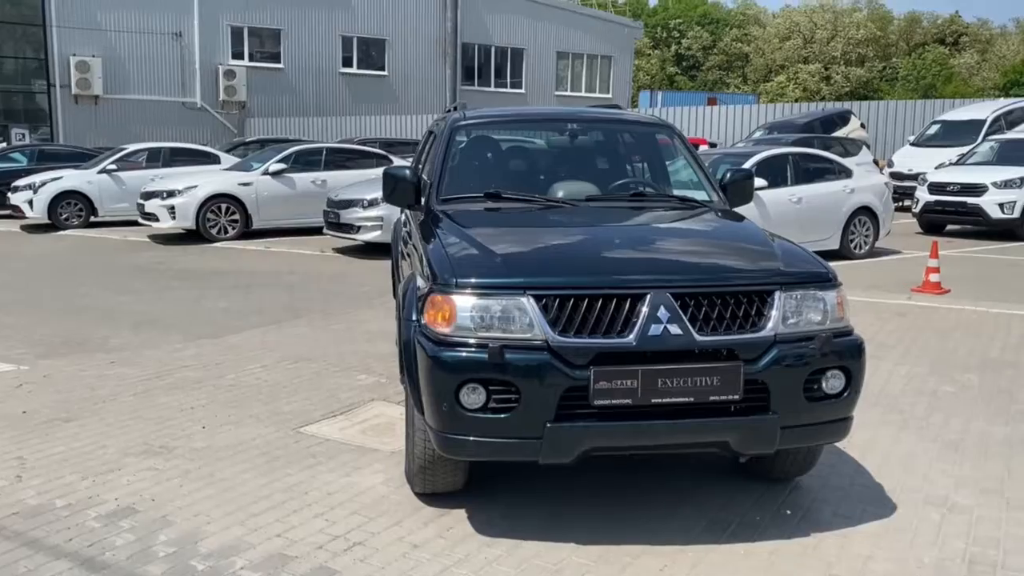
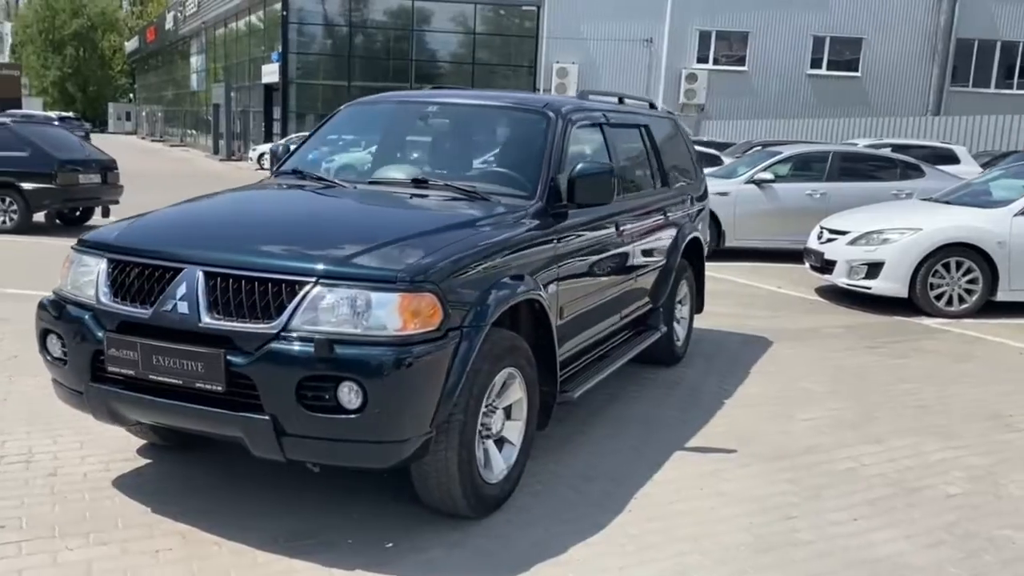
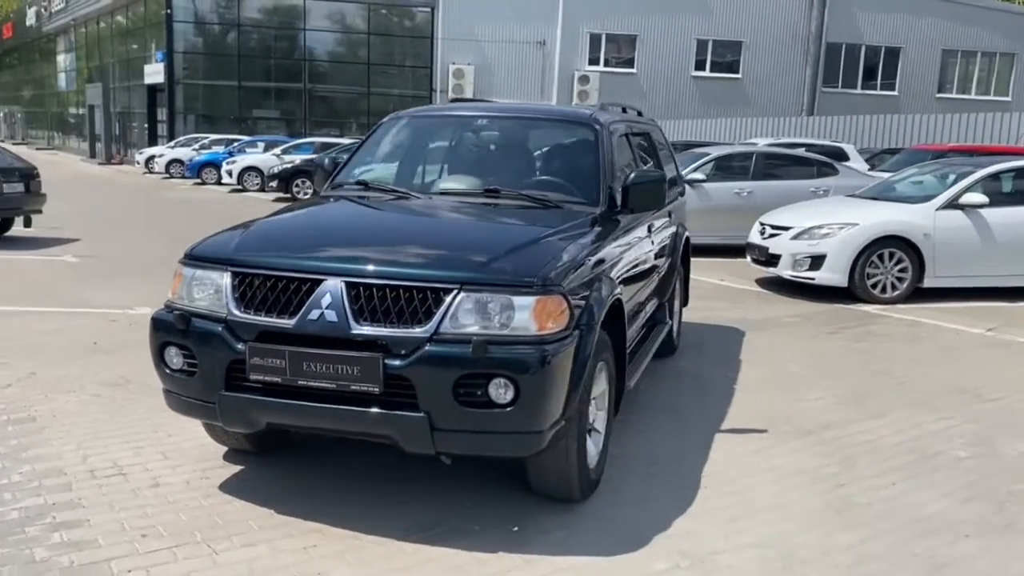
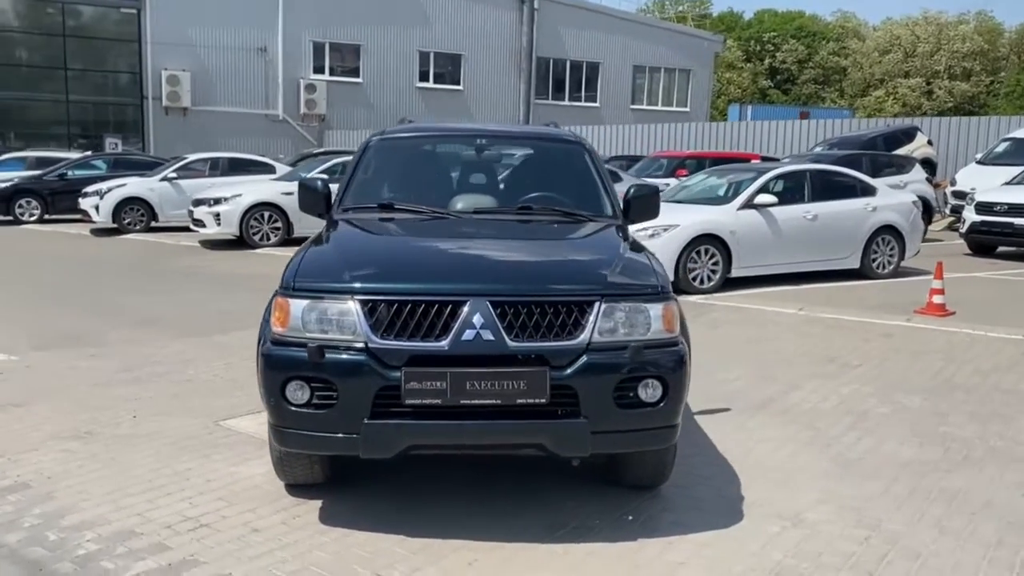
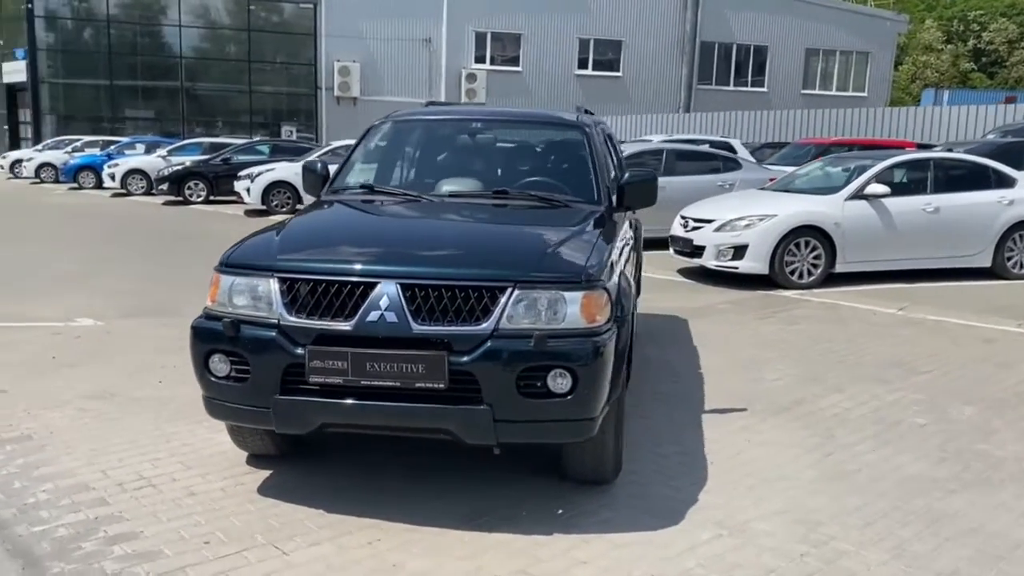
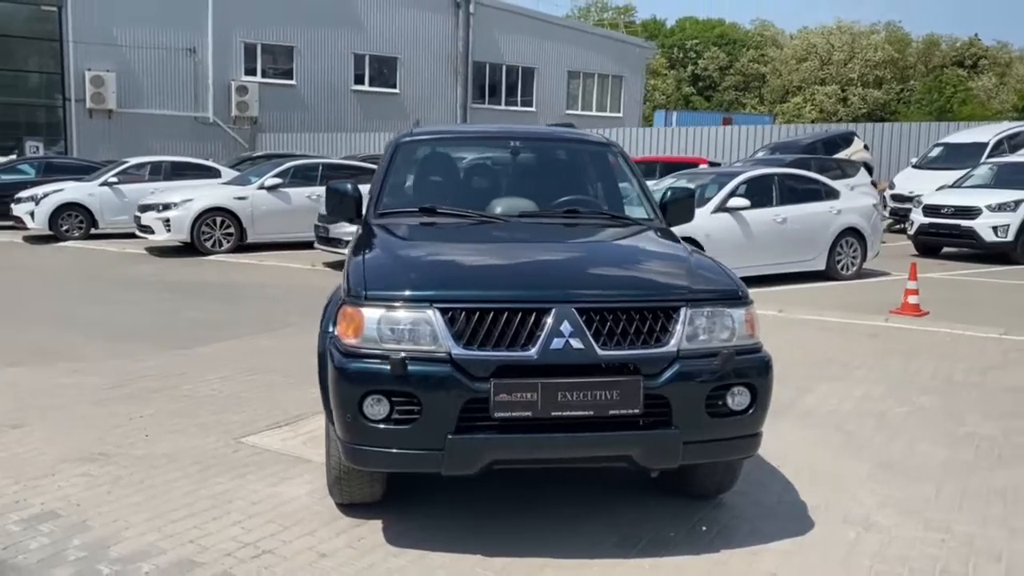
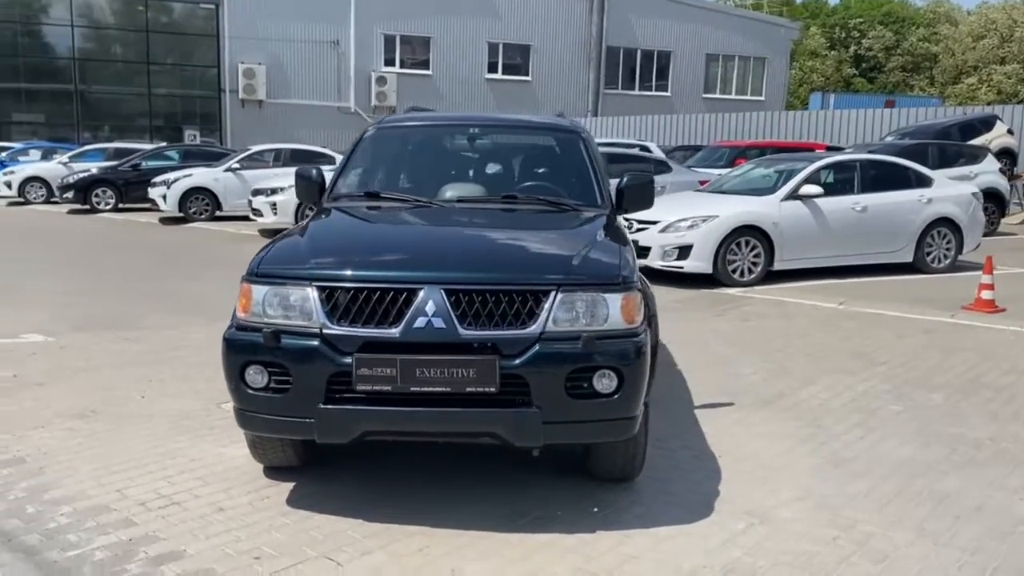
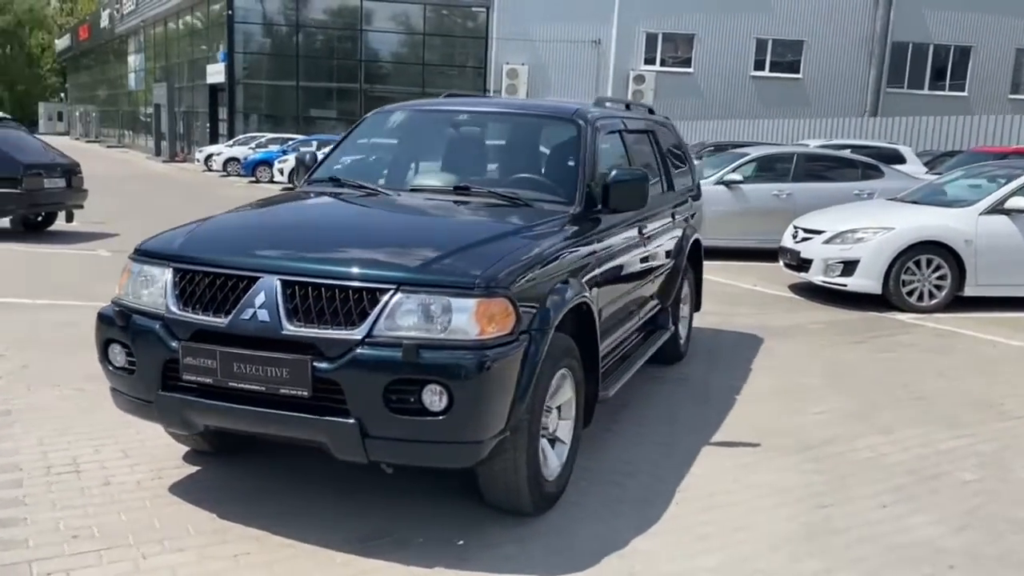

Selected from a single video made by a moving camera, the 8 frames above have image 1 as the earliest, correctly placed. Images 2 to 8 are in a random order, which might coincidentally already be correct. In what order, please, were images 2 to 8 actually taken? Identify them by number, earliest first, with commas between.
6, 4, 7, 5, 3, 8, 2
